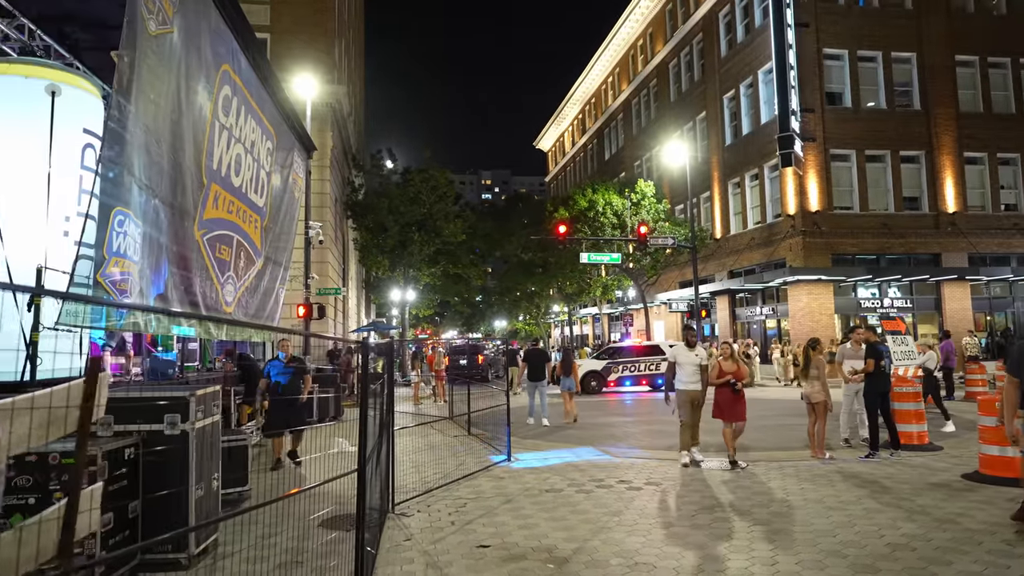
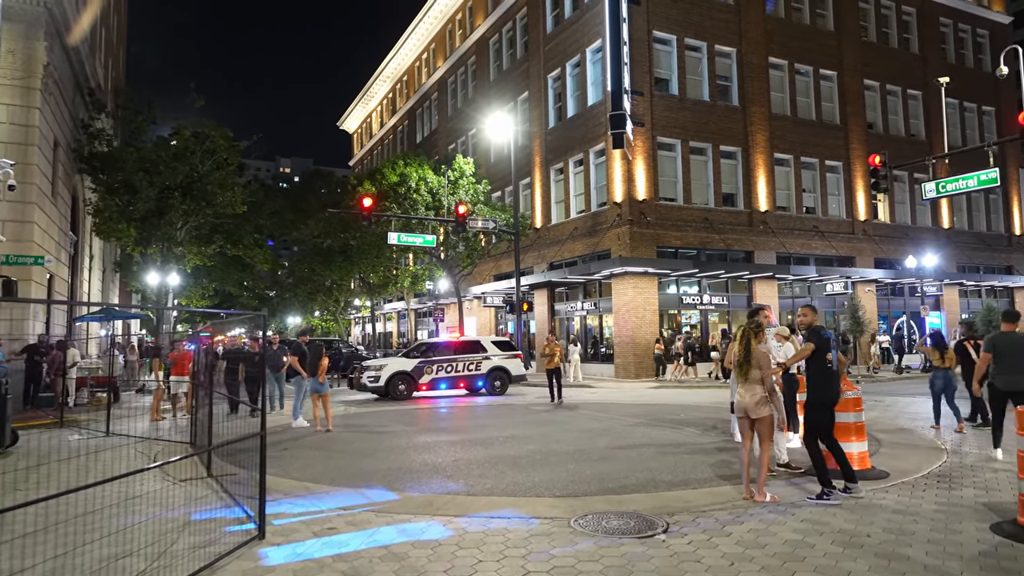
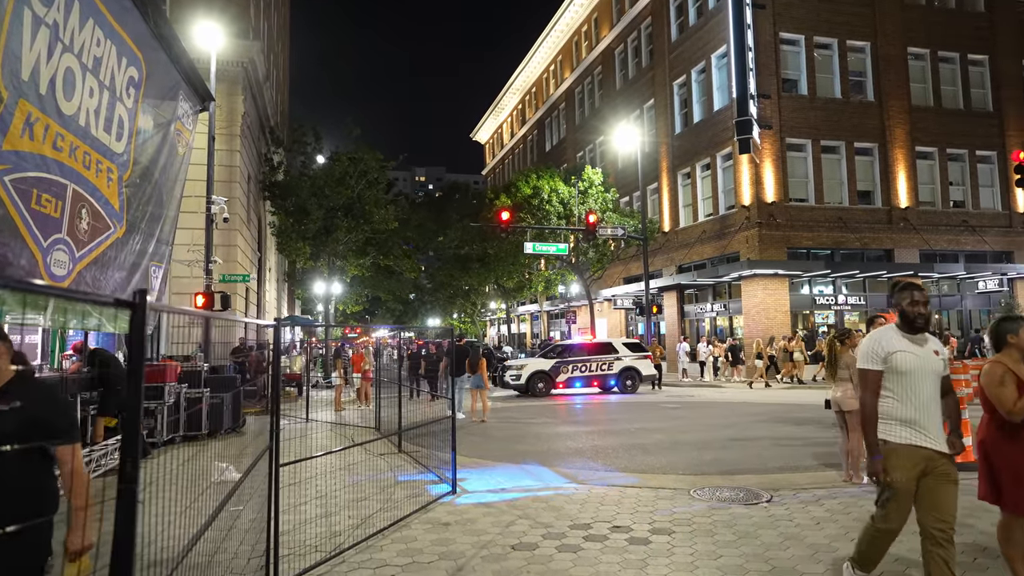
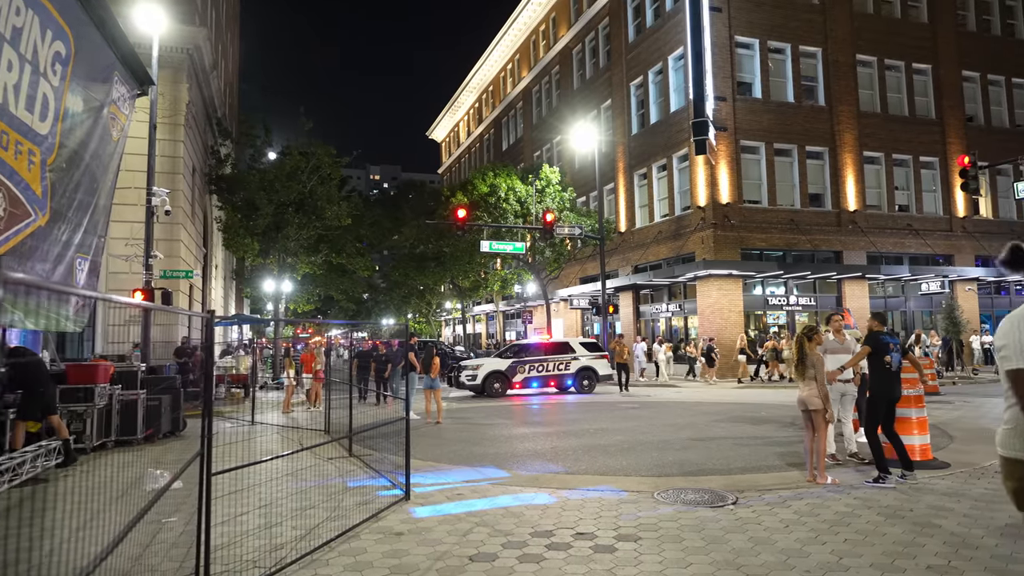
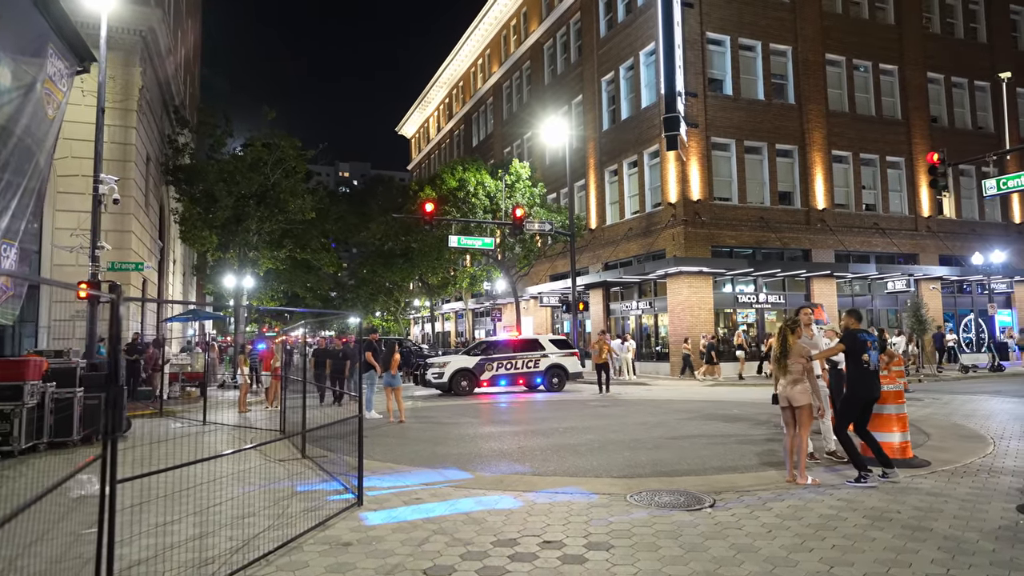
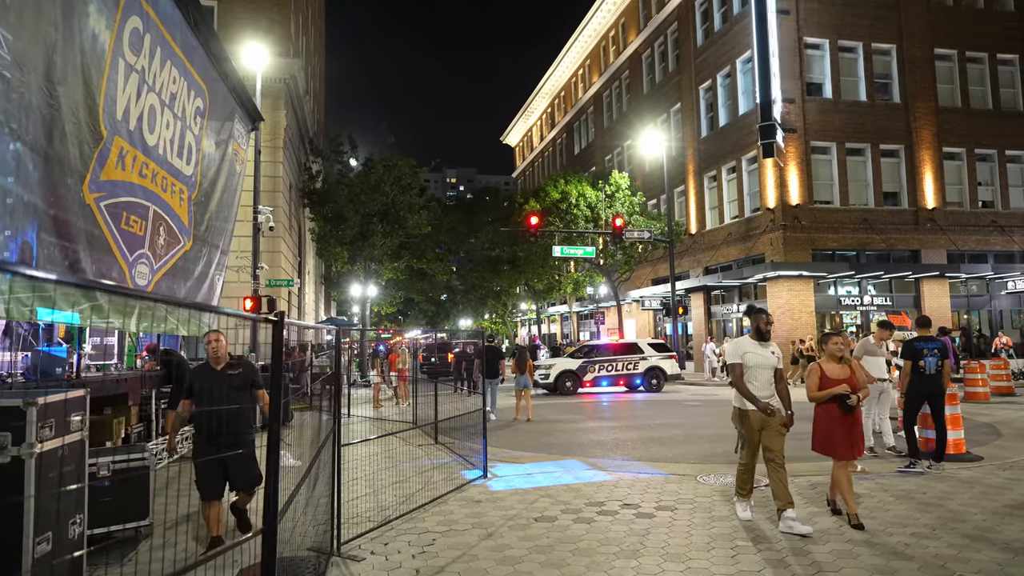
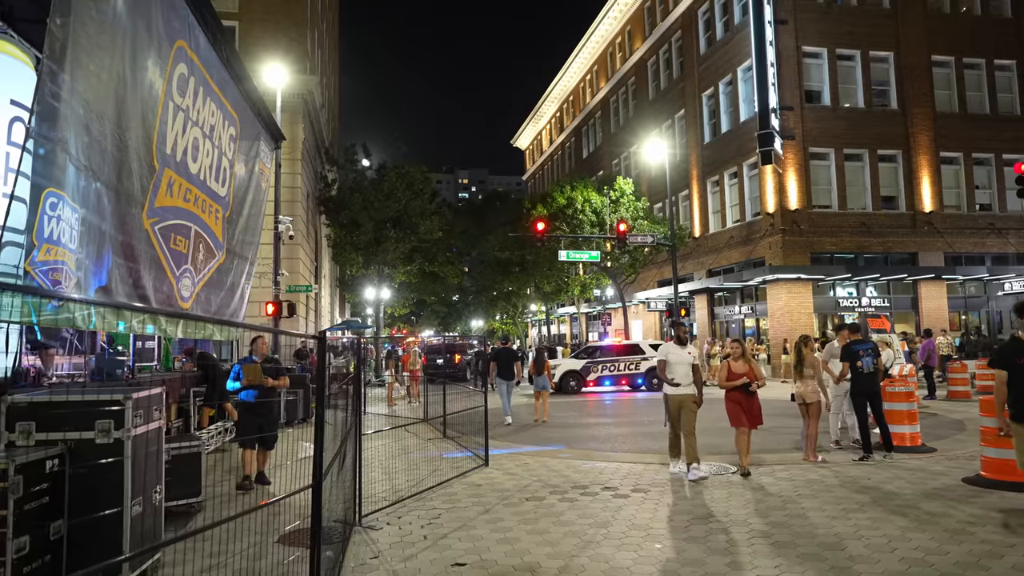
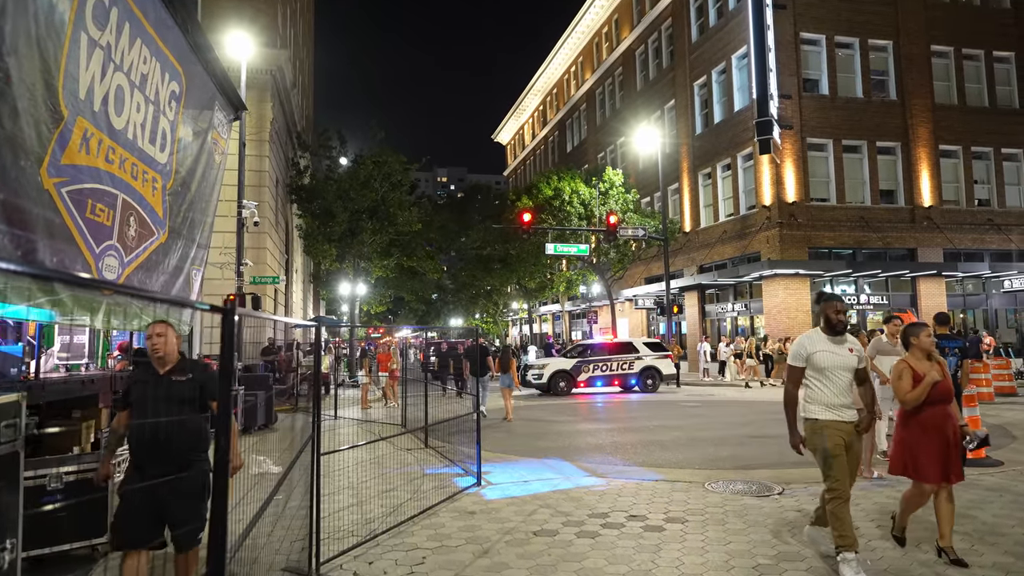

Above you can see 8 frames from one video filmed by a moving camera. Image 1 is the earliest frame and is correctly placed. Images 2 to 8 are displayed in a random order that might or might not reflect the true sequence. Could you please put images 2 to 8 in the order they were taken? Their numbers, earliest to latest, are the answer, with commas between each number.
7, 6, 8, 3, 4, 5, 2
